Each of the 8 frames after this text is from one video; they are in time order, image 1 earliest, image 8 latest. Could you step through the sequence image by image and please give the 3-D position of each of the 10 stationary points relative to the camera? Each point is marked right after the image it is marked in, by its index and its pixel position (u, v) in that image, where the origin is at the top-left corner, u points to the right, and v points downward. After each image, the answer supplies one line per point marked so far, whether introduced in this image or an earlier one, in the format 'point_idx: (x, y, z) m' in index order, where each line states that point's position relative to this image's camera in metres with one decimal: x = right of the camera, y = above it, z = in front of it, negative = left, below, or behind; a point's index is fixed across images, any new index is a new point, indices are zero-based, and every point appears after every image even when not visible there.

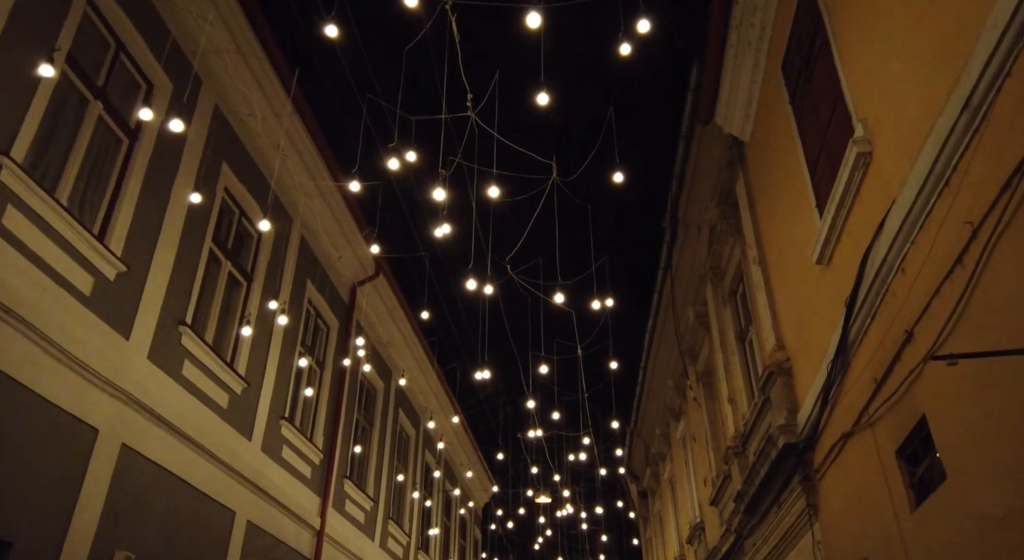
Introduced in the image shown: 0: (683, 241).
0: (+2.0, +0.4, +10.3) m
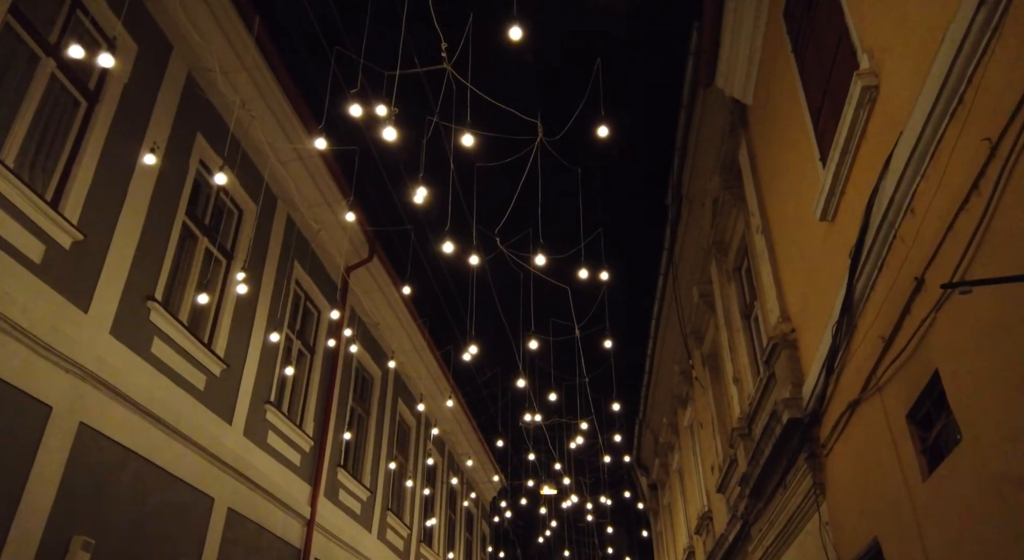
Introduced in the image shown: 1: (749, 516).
0: (+1.9, +0.7, +9.9) m
1: (+1.9, -1.9, +7.3) m
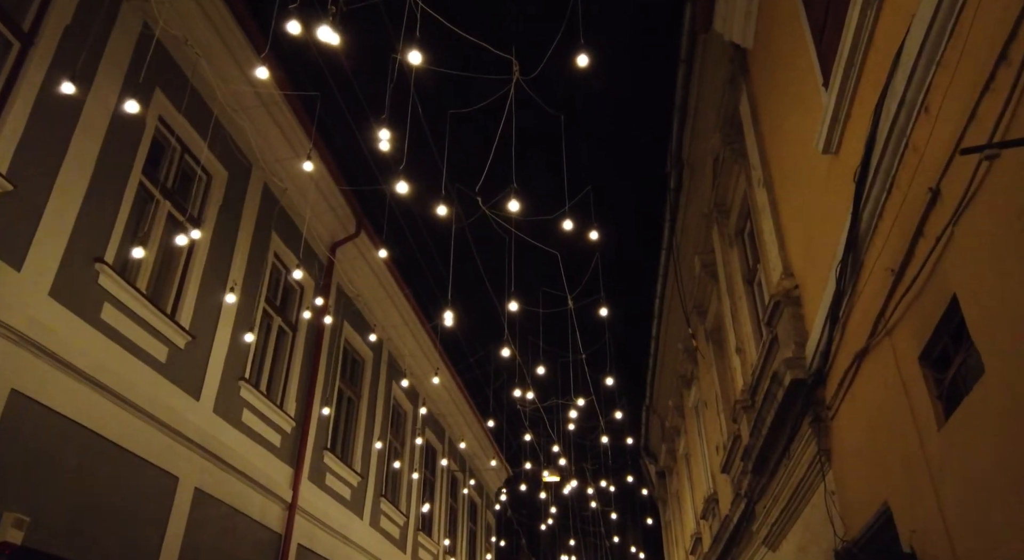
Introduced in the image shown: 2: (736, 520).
0: (+1.8, +1.0, +9.4) m
1: (+1.8, -1.6, +6.8) m
2: (+1.9, -2.1, +7.9) m
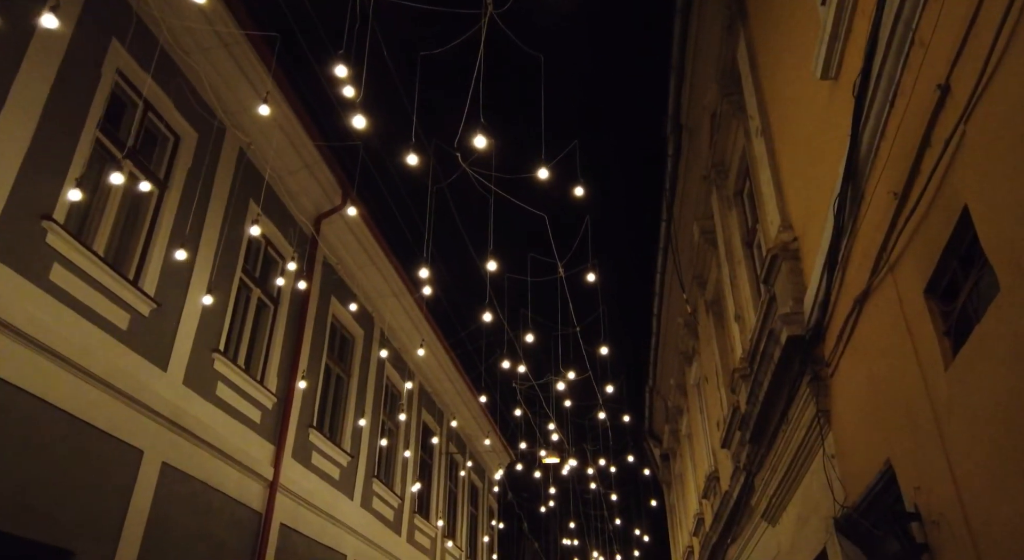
0: (+1.7, +1.3, +9.0) m
1: (+1.7, -1.3, +6.4) m
2: (+1.8, -1.8, +7.5) m
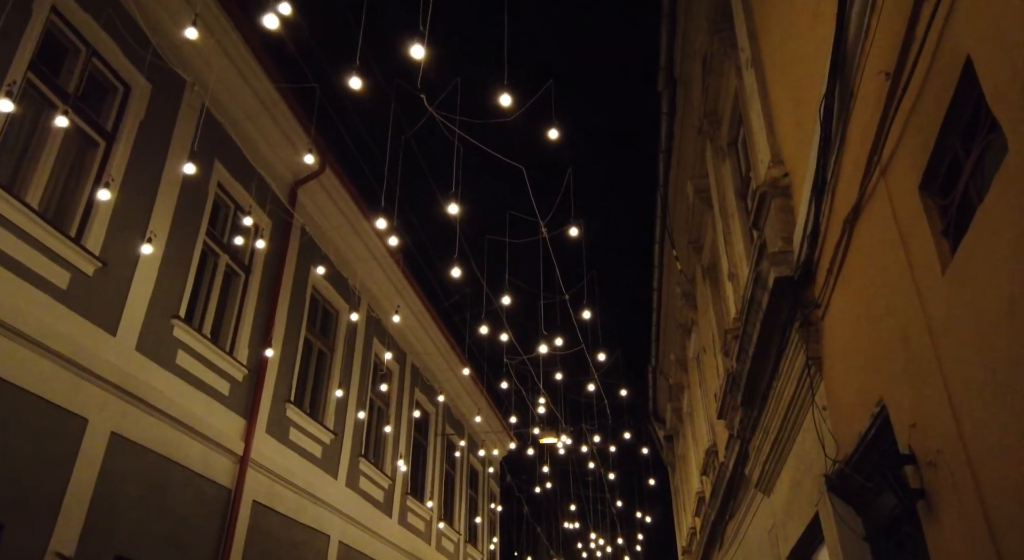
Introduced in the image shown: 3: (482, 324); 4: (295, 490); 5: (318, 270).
0: (+1.6, +1.7, +8.5) m
1: (+1.5, -1.0, +6.0) m
2: (+1.7, -1.4, +7.0) m
3: (-0.3, -0.3, +7.4) m
4: (-2.1, -2.0, +8.8) m
5: (-2.1, +0.1, +9.3) m
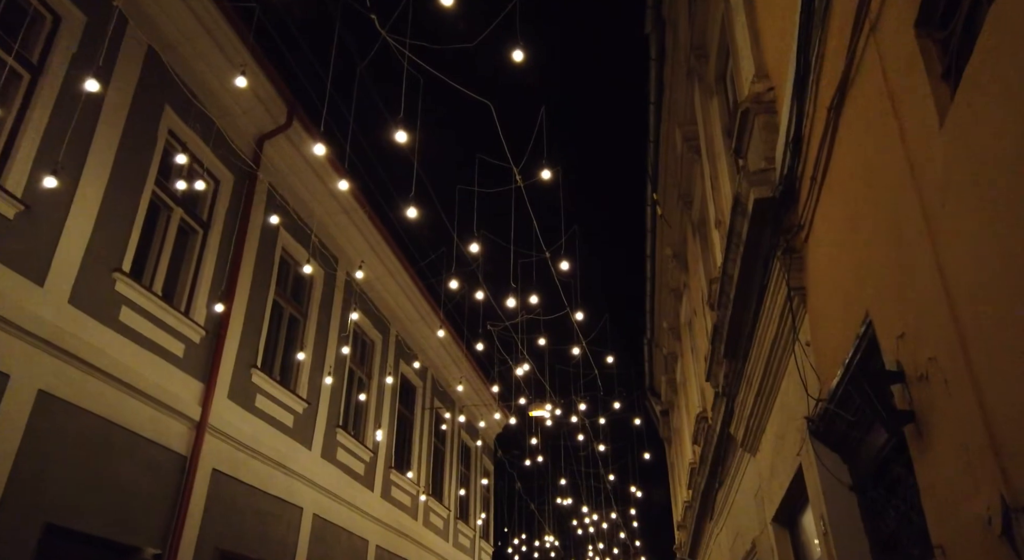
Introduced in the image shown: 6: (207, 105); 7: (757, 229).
0: (+1.4, +2.0, +7.9) m
1: (+1.3, -0.7, +5.4) m
2: (+1.5, -1.1, +6.5) m
3: (-0.5, 0.0, +6.9) m
4: (-2.3, -1.6, +8.3) m
5: (-2.3, +0.5, +8.8) m
6: (-2.6, +1.5, +7.6) m
7: (+1.0, +0.2, +3.7) m
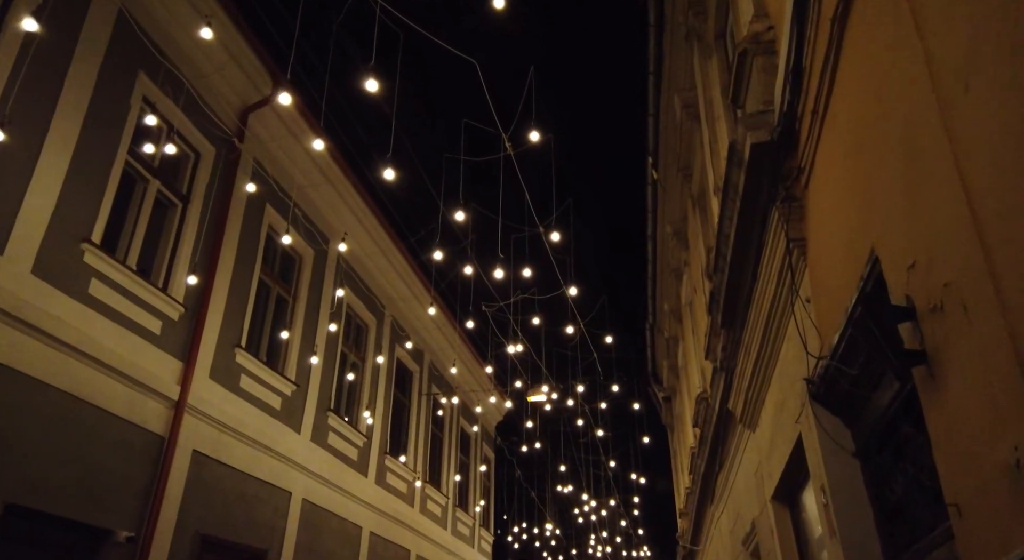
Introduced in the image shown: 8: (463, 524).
0: (+1.3, +2.3, +7.6) m
1: (+1.2, -0.5, +5.1) m
2: (+1.4, -0.9, +6.2) m
3: (-0.5, +0.2, +6.6) m
4: (-2.4, -1.4, +8.0) m
5: (-2.3, +0.8, +8.5) m
6: (-2.6, +1.7, +7.3) m
7: (+0.9, +0.4, +3.4) m
8: (-0.7, -3.6, +13.5) m
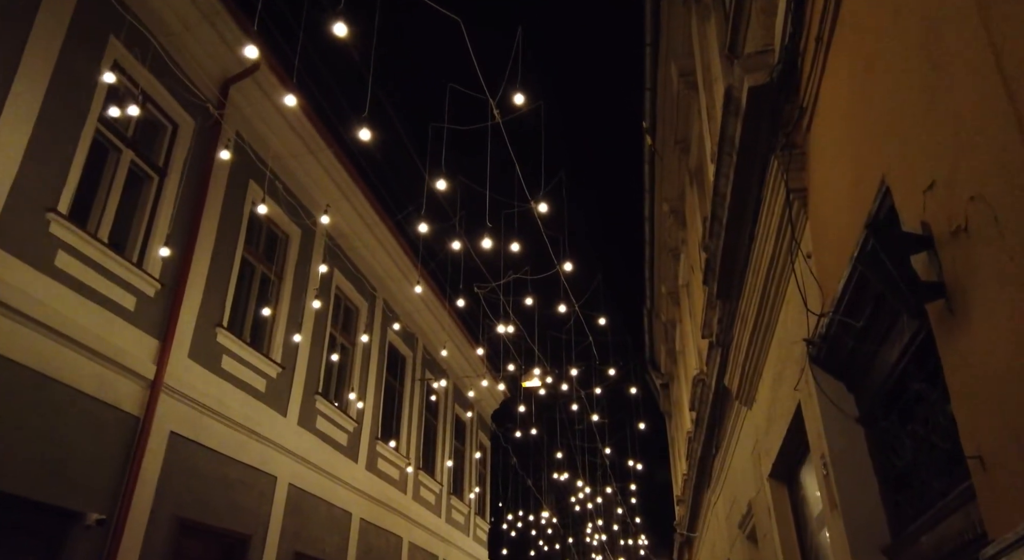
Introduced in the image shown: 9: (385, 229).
0: (+1.2, +2.5, +7.3) m
1: (+1.1, -0.3, +4.9) m
2: (+1.3, -0.7, +6.0) m
3: (-0.6, +0.4, +6.3) m
4: (-2.5, -1.2, +7.8) m
5: (-2.4, +1.0, +8.2) m
6: (-2.7, +1.9, +7.0) m
7: (+0.8, +0.5, +3.1) m
8: (-0.8, -3.4, +13.3) m
9: (-1.5, +0.6, +10.7) m
